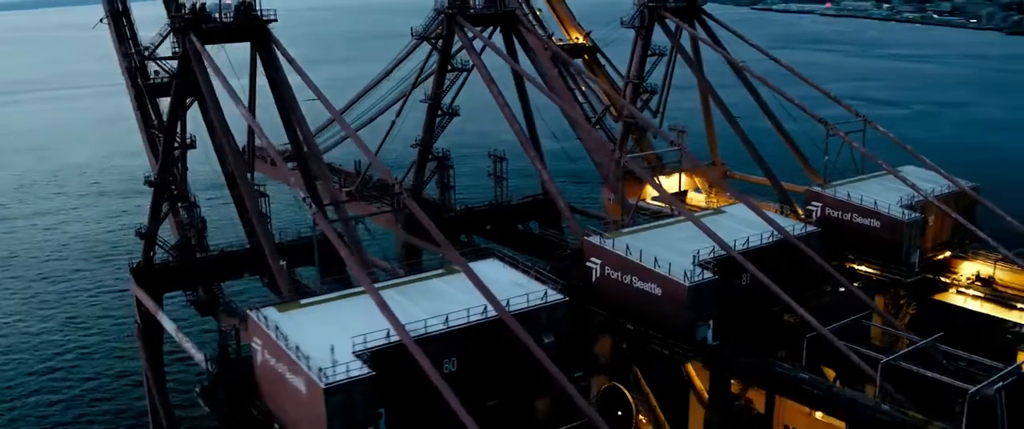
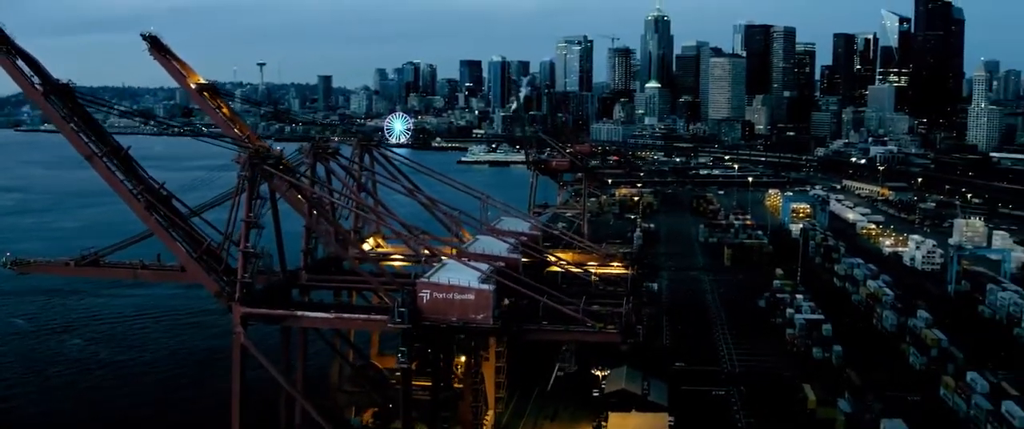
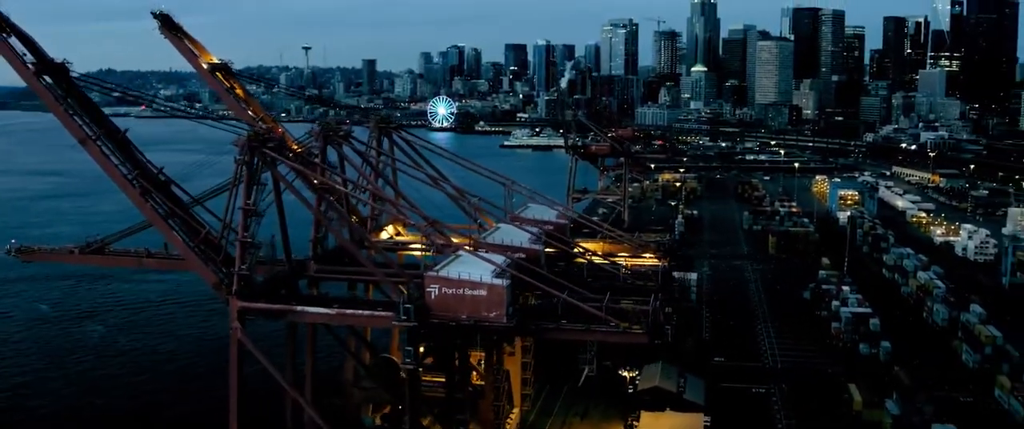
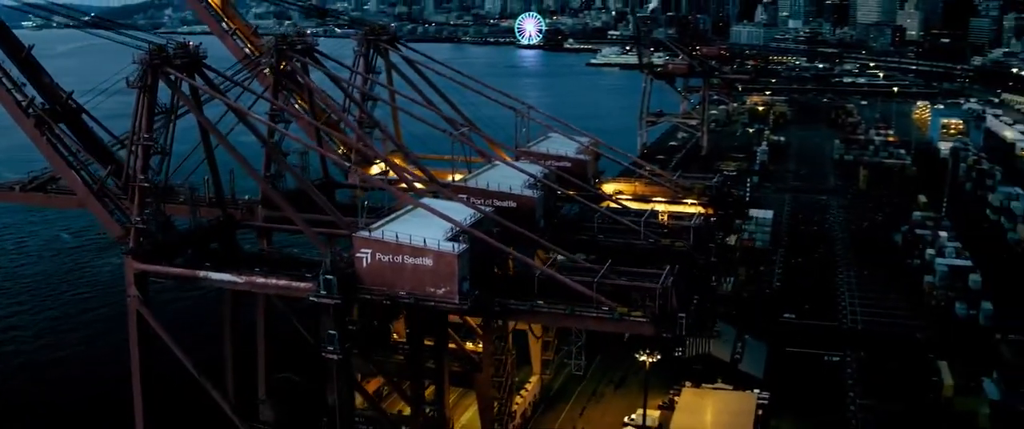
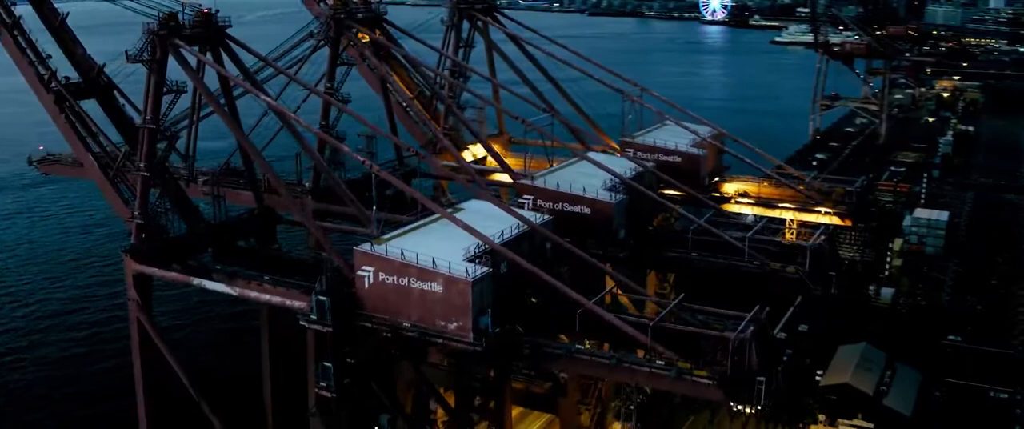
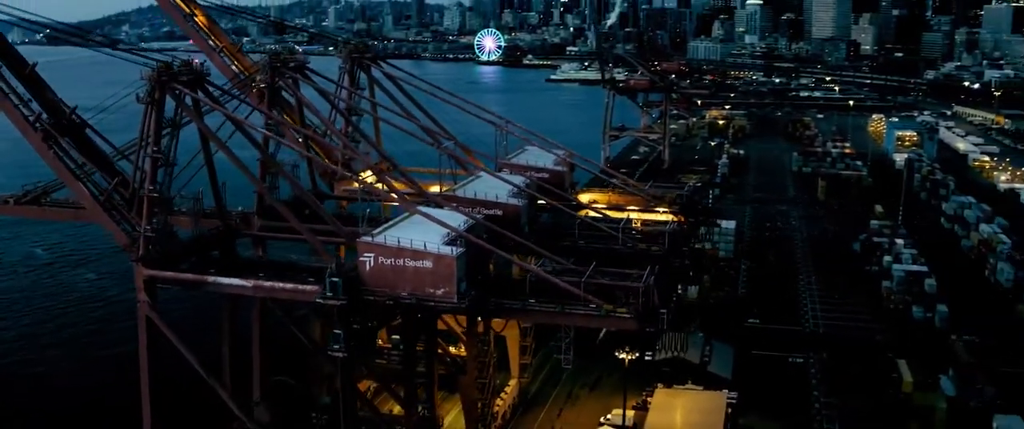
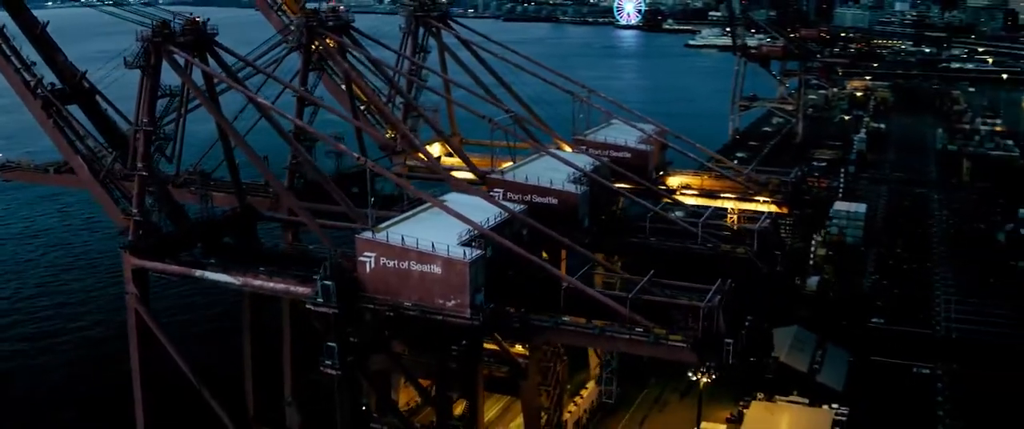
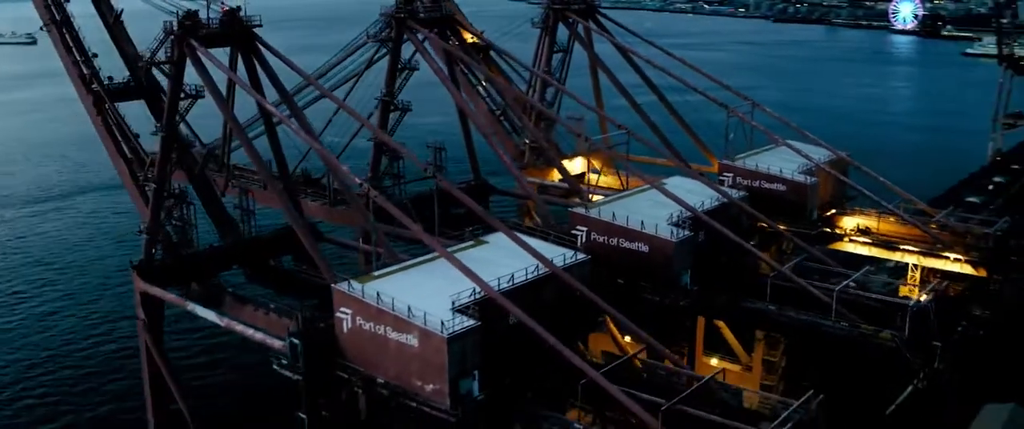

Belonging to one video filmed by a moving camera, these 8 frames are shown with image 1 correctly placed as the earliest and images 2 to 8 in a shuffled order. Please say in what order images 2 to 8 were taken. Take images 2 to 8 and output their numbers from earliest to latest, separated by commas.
8, 5, 7, 4, 6, 3, 2
